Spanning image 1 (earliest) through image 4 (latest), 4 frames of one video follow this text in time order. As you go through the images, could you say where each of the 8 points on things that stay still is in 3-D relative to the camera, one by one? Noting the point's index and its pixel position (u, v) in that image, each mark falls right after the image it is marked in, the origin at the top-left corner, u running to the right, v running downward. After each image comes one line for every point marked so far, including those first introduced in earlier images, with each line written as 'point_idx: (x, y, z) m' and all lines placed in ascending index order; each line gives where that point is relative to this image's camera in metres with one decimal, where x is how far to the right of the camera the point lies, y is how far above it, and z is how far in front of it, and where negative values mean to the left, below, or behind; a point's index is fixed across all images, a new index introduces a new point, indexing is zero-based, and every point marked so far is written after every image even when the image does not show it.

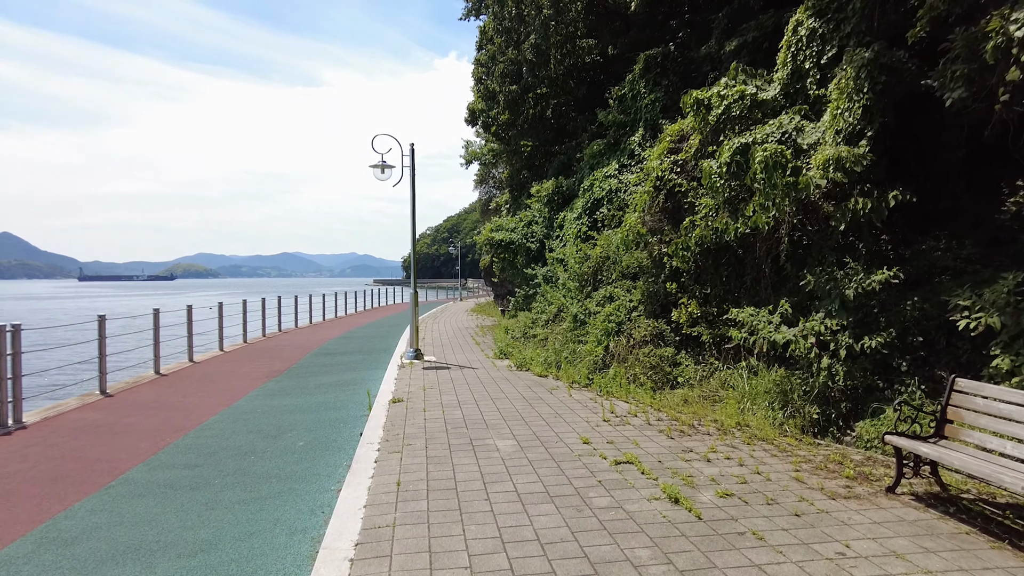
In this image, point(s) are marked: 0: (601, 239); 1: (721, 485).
0: (+1.4, +0.7, +10.1) m
1: (+1.3, -1.2, +4.0) m
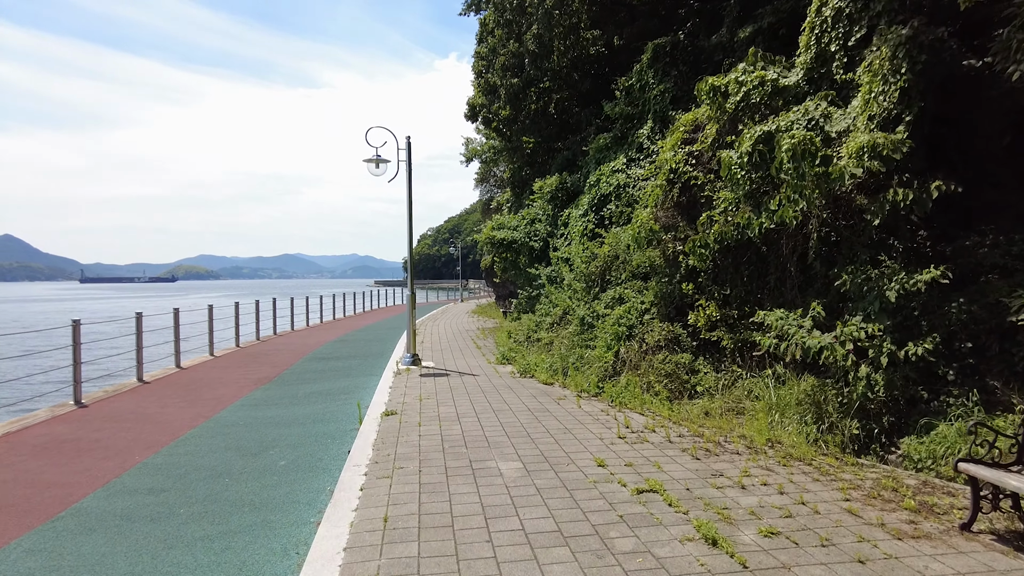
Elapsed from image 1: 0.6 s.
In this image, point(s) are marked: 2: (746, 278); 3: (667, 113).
0: (+1.4, +0.7, +9.5) m
1: (+1.3, -1.2, +3.4) m
2: (+2.5, +0.1, +7.1) m
3: (+2.5, +2.9, +10.8) m
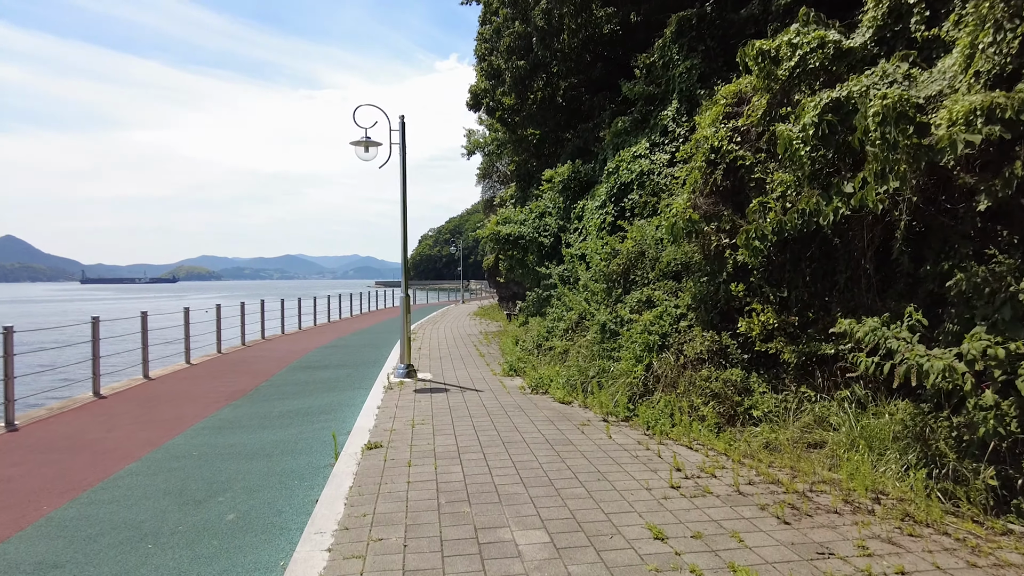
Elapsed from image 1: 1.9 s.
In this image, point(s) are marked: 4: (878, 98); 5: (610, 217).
0: (+1.5, +0.7, +8.3) m
1: (+1.4, -1.2, +2.2) m
2: (+2.6, +0.1, +5.8) m
3: (+2.7, +2.9, +9.6) m
4: (+2.7, +1.4, +4.8) m
5: (+1.4, +1.0, +9.5) m
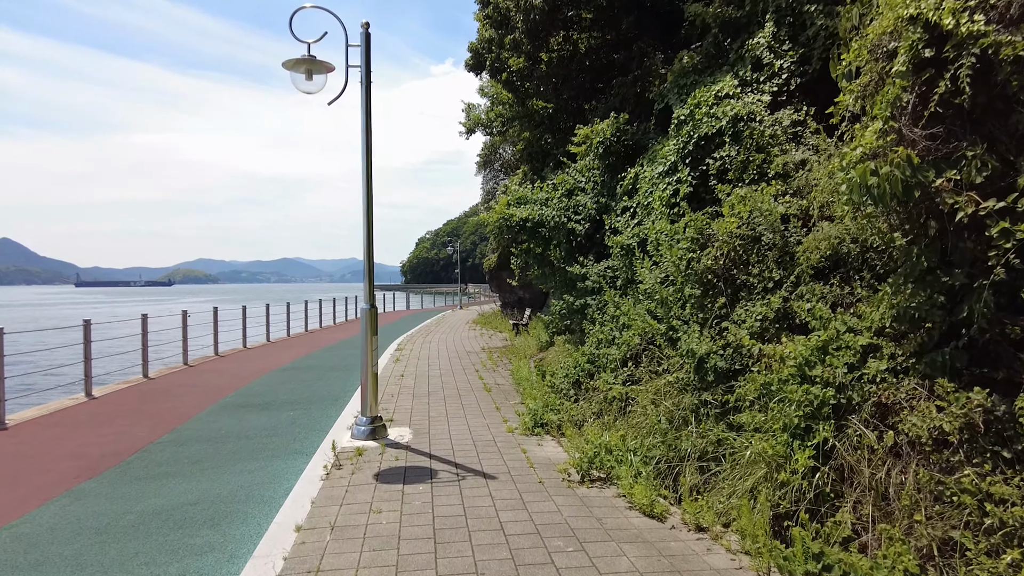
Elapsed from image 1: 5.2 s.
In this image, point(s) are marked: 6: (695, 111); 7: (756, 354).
0: (+1.7, +0.7, +5.1) m
1: (+1.7, -1.2, -1.0) m
2: (+2.9, 0.0, +2.7) m
3: (+2.9, +2.8, +6.4) m
4: (+2.9, +1.3, +1.7) m
5: (+1.6, +1.0, +6.3) m
6: (+1.8, +1.7, +6.5) m
7: (+1.5, -0.4, +4.2) m
